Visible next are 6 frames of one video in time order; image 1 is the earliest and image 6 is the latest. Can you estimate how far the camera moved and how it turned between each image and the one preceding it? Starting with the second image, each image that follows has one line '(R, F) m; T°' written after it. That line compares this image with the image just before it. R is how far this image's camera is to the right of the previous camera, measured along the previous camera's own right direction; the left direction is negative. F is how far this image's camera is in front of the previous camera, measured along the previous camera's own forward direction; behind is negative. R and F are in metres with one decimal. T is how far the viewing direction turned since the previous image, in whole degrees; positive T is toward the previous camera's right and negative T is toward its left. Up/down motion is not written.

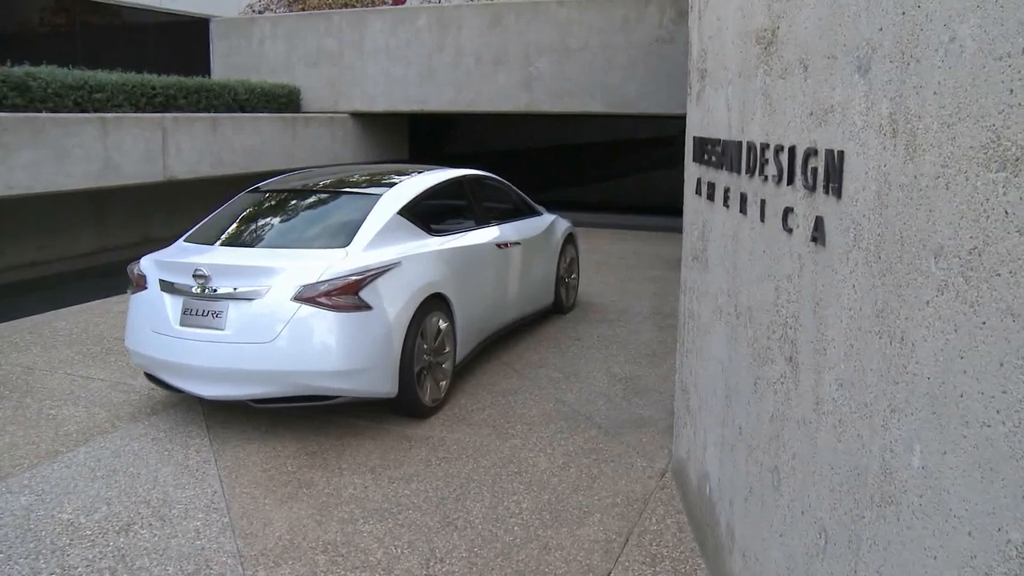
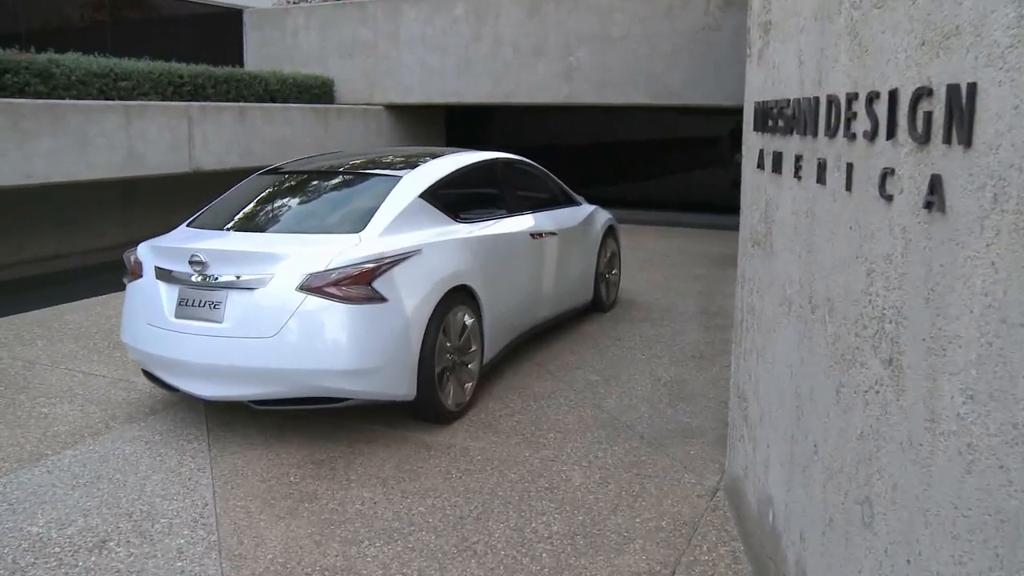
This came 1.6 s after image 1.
(0.0, +0.6) m; -2°
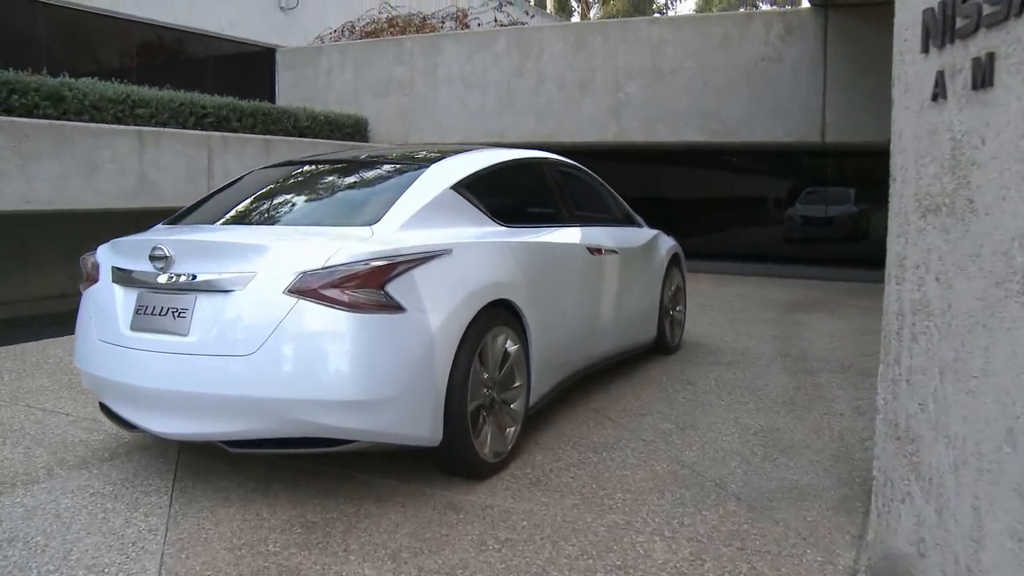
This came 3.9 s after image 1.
(-0.1, +1.1) m; -2°
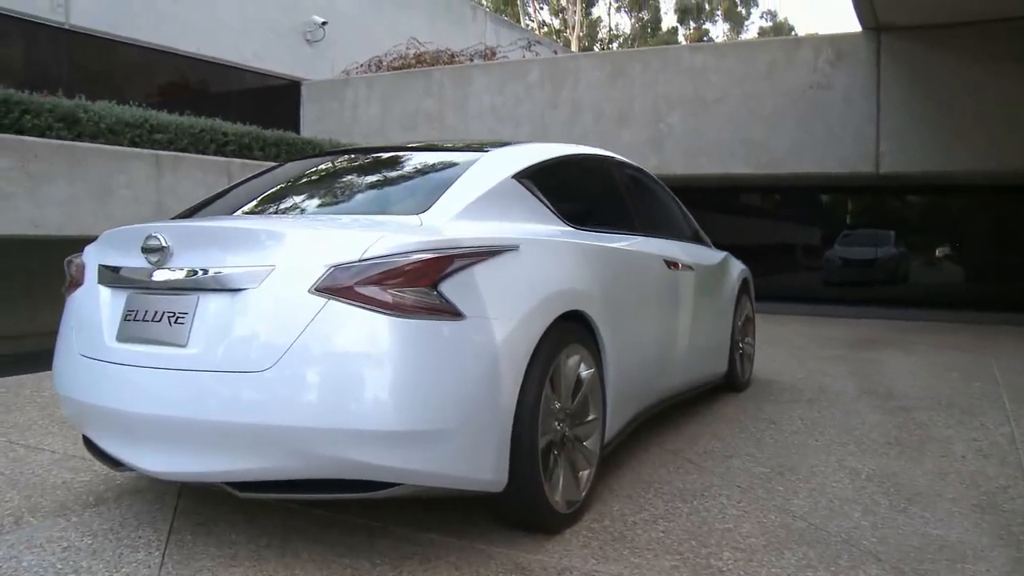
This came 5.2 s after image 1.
(-0.2, +0.7) m; -1°
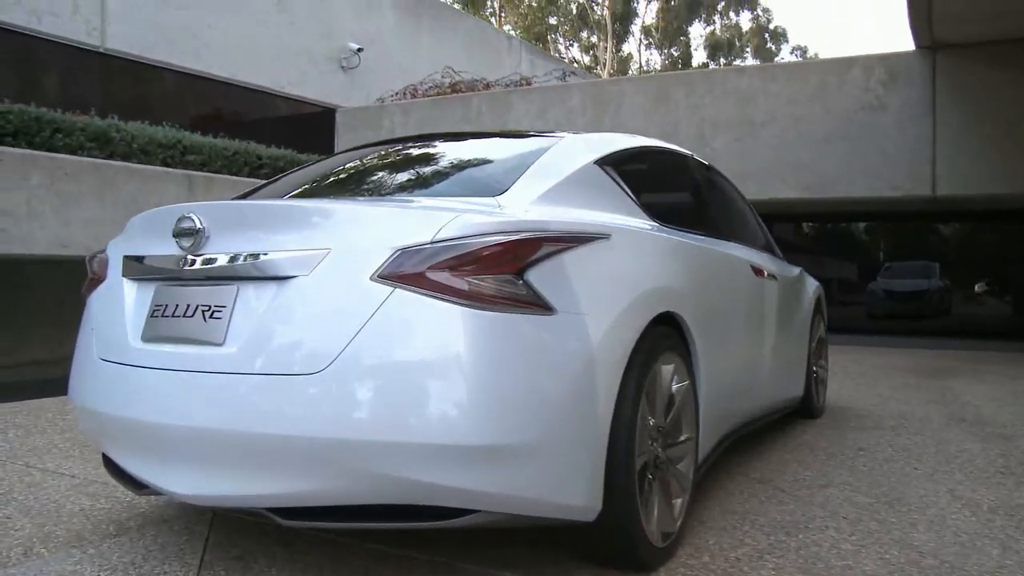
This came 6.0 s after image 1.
(-0.2, +0.4) m; -2°
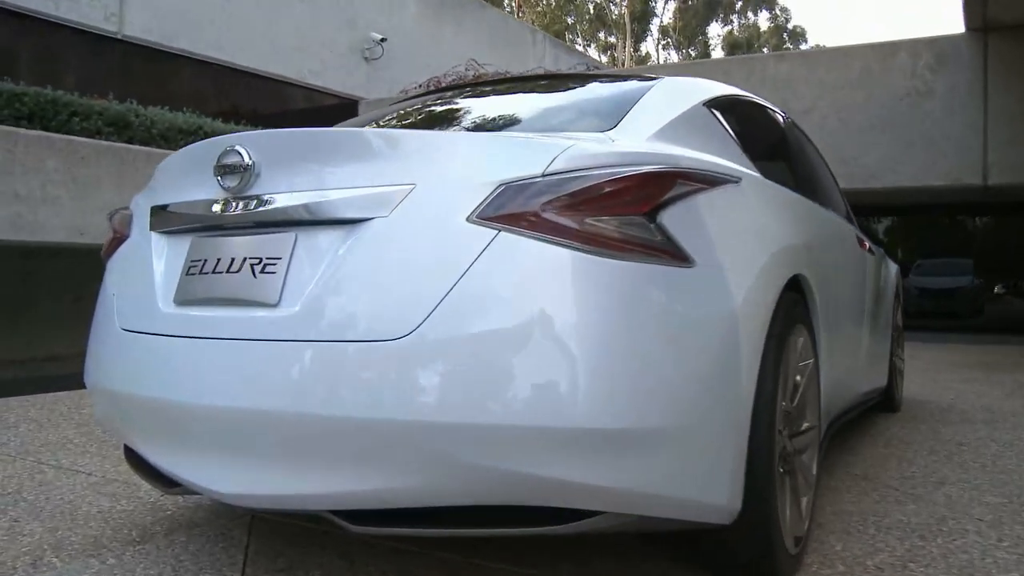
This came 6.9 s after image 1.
(-0.2, +0.4) m; -1°
